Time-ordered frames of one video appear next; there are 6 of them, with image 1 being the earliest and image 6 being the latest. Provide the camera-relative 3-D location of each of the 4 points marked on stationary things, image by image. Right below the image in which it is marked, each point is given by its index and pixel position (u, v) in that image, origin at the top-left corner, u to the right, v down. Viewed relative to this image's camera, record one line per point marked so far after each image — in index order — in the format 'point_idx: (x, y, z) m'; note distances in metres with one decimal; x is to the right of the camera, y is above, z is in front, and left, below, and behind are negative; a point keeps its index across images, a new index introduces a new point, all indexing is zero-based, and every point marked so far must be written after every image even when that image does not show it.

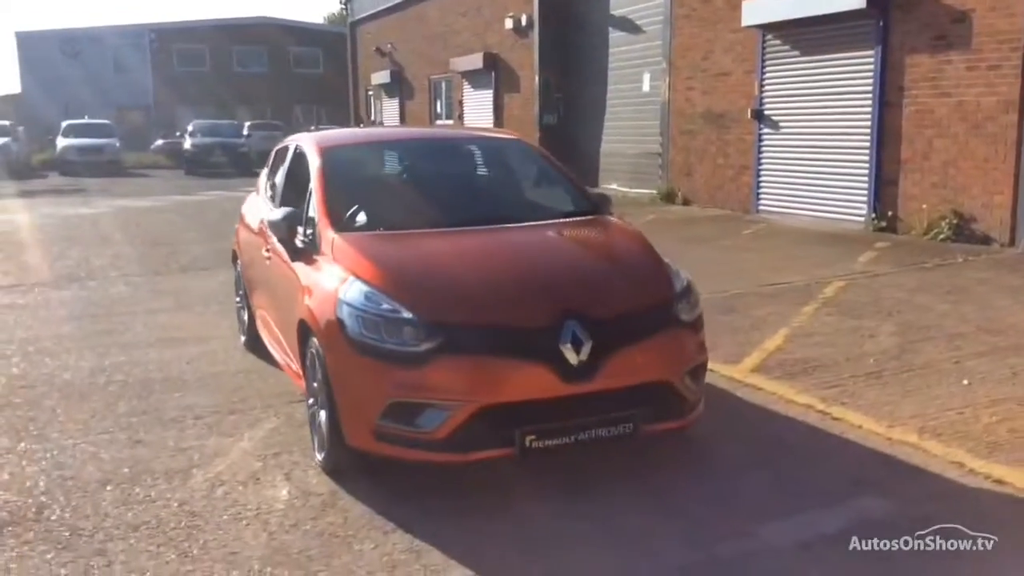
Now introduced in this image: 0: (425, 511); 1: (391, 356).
0: (-0.4, -1.0, +4.4) m
1: (-0.5, -0.3, +4.4) m
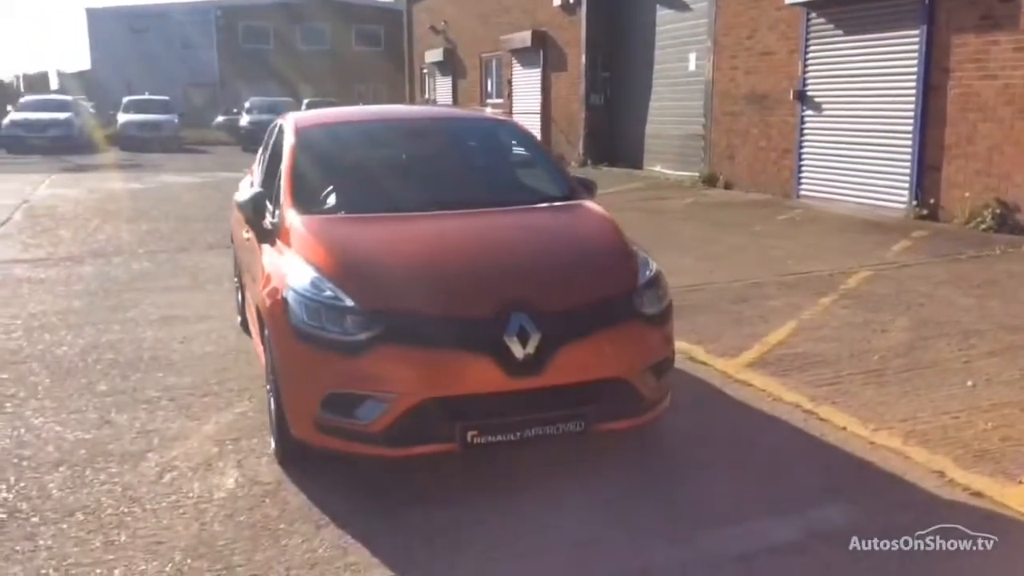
0: (-0.7, -0.9, +4.3) m
1: (-0.8, -0.2, +4.3) m
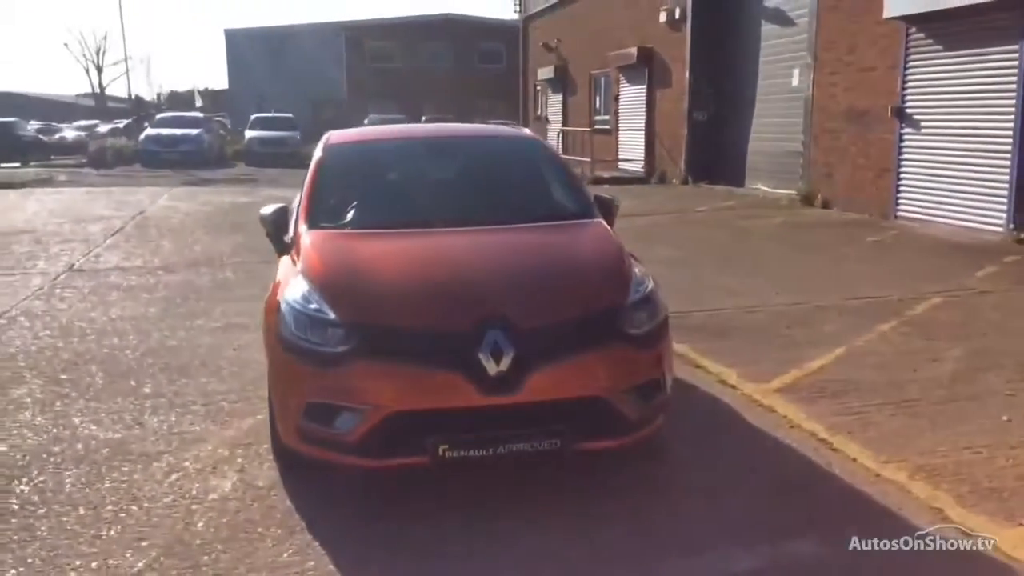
0: (-0.8, -1.0, +4.4) m
1: (-0.9, -0.3, +4.4) m
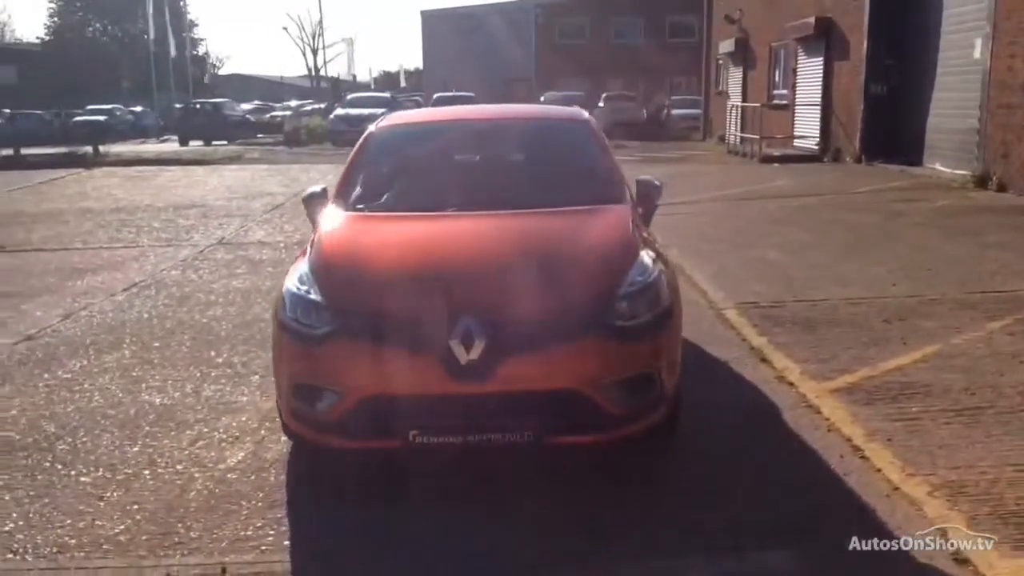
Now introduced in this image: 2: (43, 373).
0: (-0.8, -0.9, +4.5) m
1: (-0.9, -0.2, +4.5) m
2: (-3.0, -0.5, +6.6) m
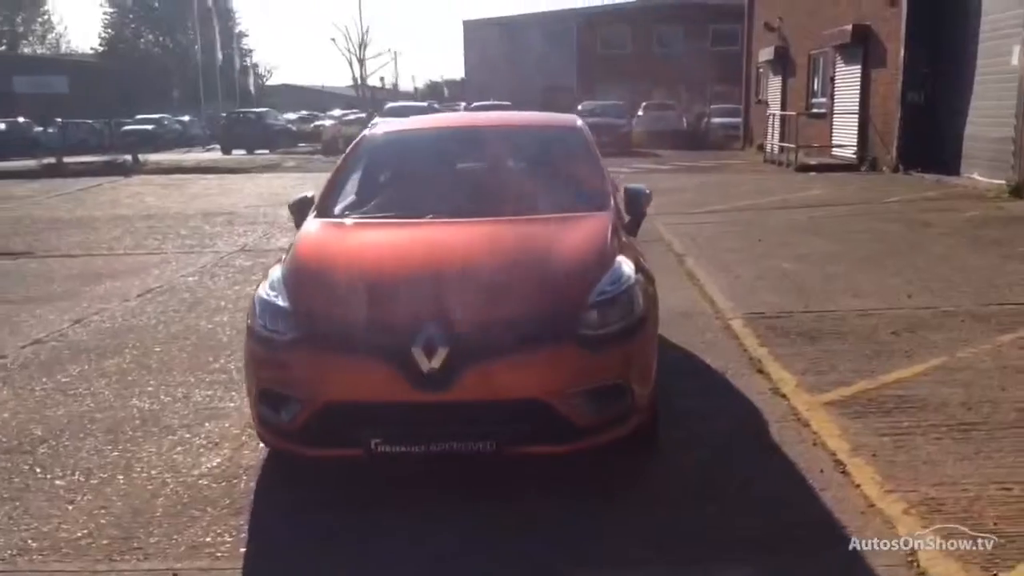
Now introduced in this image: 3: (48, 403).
0: (-1.0, -0.9, +4.5) m
1: (-1.1, -0.2, +4.5) m
2: (-3.0, -0.6, +6.7) m
3: (-2.7, -0.7, +6.1) m
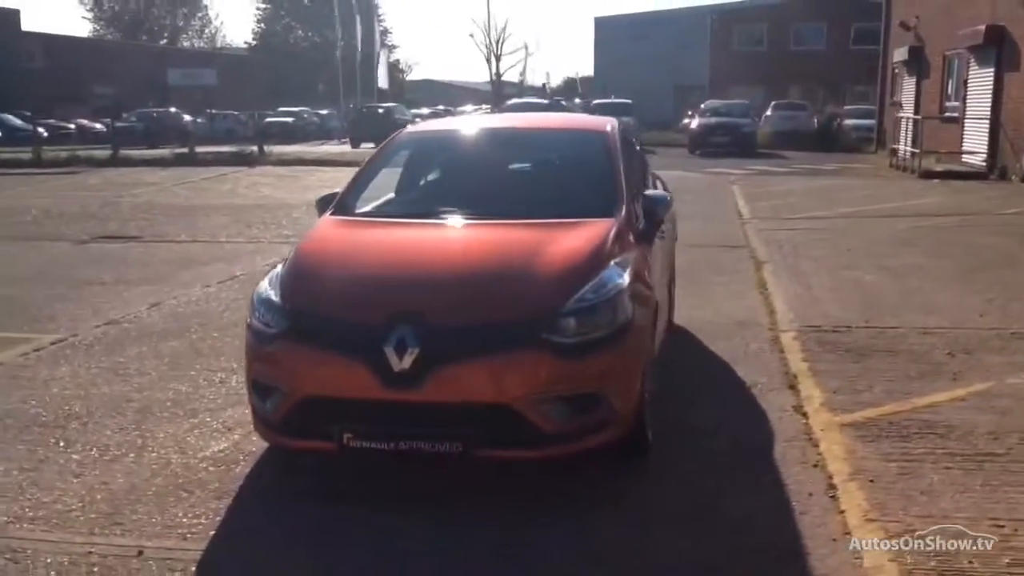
0: (-1.1, -0.9, +4.6) m
1: (-1.1, -0.2, +4.7) m
2: (-2.8, -0.5, +7.1) m
3: (-2.6, -0.6, +6.4) m
